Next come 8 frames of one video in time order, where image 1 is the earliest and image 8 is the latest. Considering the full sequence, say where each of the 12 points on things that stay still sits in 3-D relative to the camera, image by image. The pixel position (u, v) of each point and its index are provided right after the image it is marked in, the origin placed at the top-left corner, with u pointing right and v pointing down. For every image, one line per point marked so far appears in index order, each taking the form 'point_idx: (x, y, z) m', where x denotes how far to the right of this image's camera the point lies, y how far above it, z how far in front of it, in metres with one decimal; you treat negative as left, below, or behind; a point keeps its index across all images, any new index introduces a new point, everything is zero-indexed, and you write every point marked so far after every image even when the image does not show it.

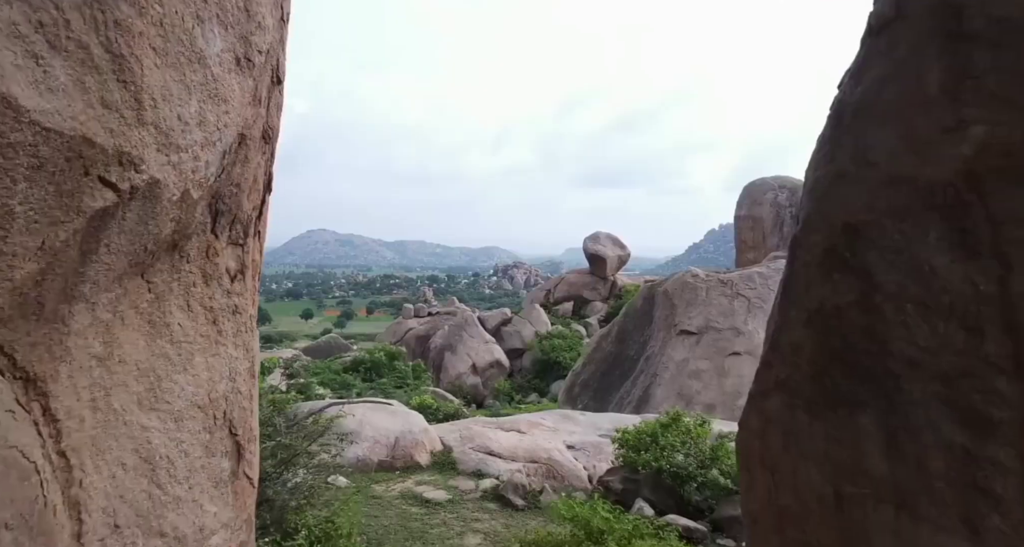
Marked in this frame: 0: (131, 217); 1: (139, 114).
0: (-0.5, +0.1, +0.7) m
1: (-0.4, +0.2, +0.6) m
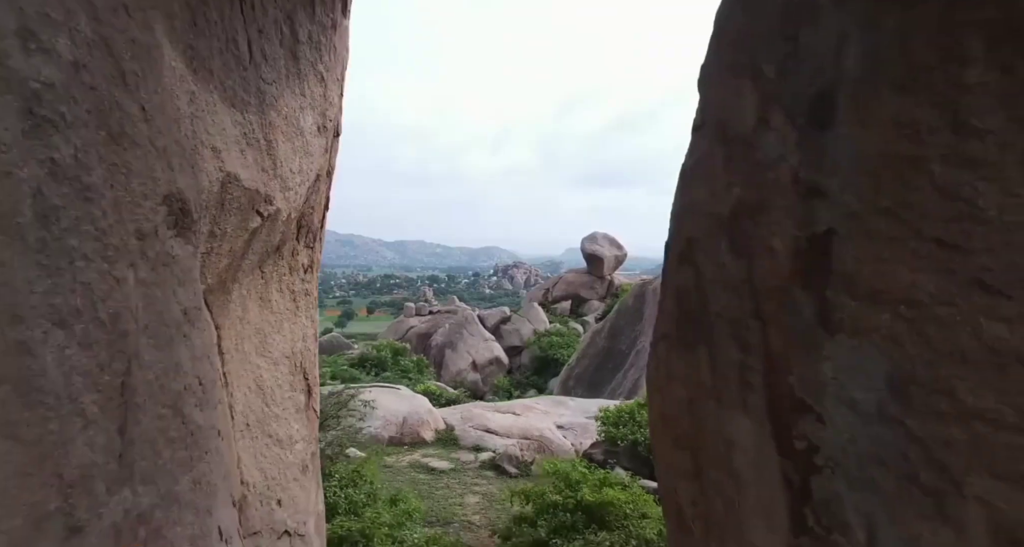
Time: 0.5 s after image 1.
0: (-0.5, +0.1, +1.2) m
1: (-0.5, +0.2, +1.1) m
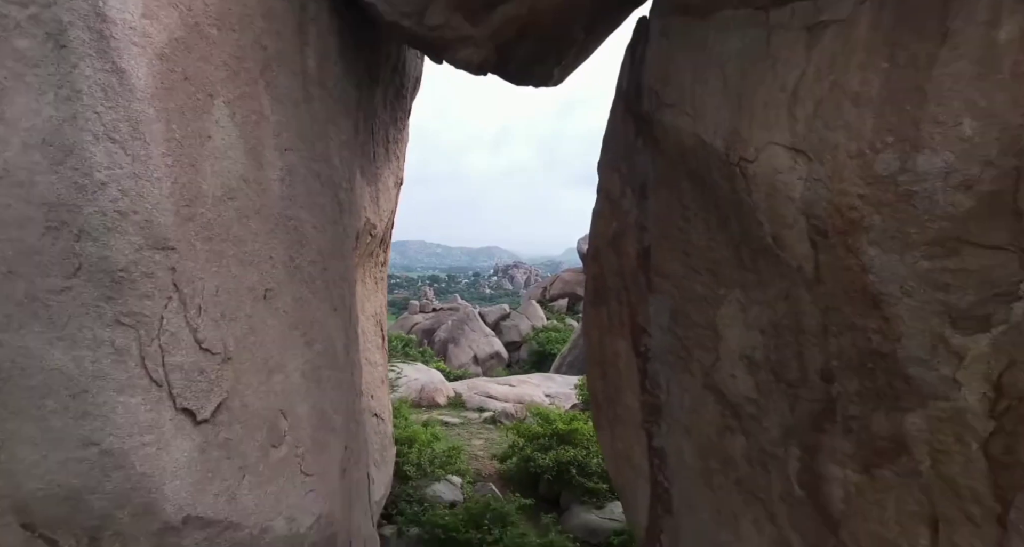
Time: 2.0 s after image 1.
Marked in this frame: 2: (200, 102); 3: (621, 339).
0: (-0.5, +0.1, +2.2) m
1: (-0.5, +0.2, +2.1) m
2: (-0.6, +0.3, +1.0) m
3: (+0.4, -0.2, +2.0) m
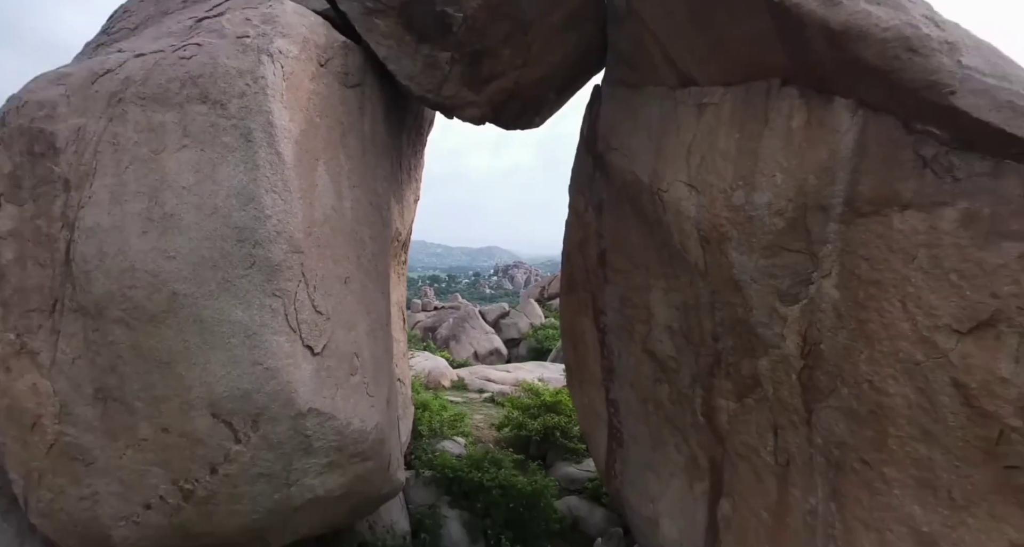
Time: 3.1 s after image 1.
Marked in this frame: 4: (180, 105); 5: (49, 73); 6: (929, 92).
0: (-0.6, +0.1, +2.8) m
1: (-0.5, +0.3, +2.8) m
2: (-0.6, +0.3, +1.7) m
3: (+0.3, -0.2, +2.6) m
4: (-0.9, +0.5, +1.5) m
5: (-1.4, +0.6, +1.7) m
6: (+1.0, +0.4, +1.4) m
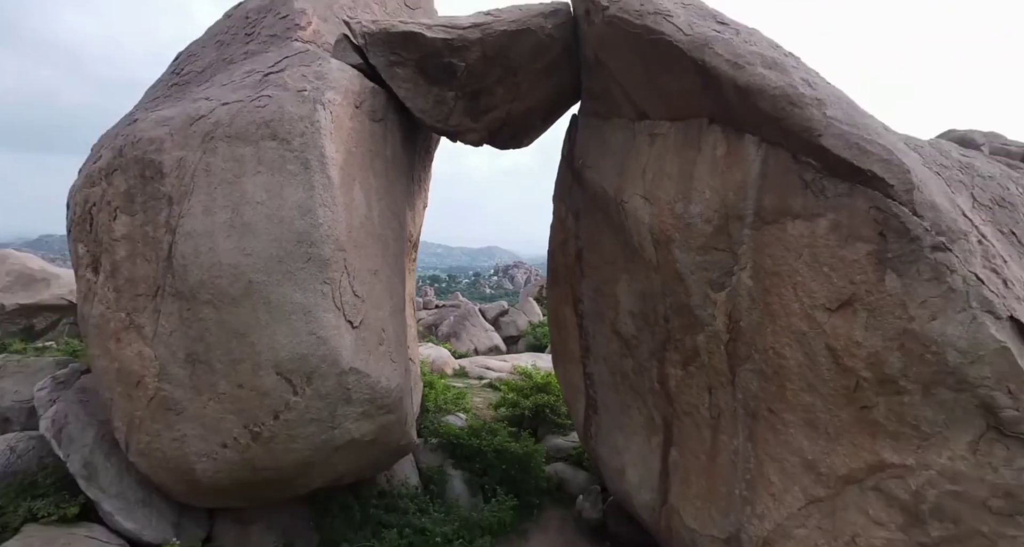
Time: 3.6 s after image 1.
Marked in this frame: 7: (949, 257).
0: (-0.6, +0.2, +3.4) m
1: (-0.6, +0.3, +3.3) m
2: (-0.6, +0.4, +2.2) m
3: (+0.3, -0.2, +3.1) m
4: (-0.9, +0.5, +2.0) m
5: (-1.4, +0.6, +2.2) m
6: (+1.0, +0.5, +1.9) m
7: (+1.3, 0.0, +1.7) m
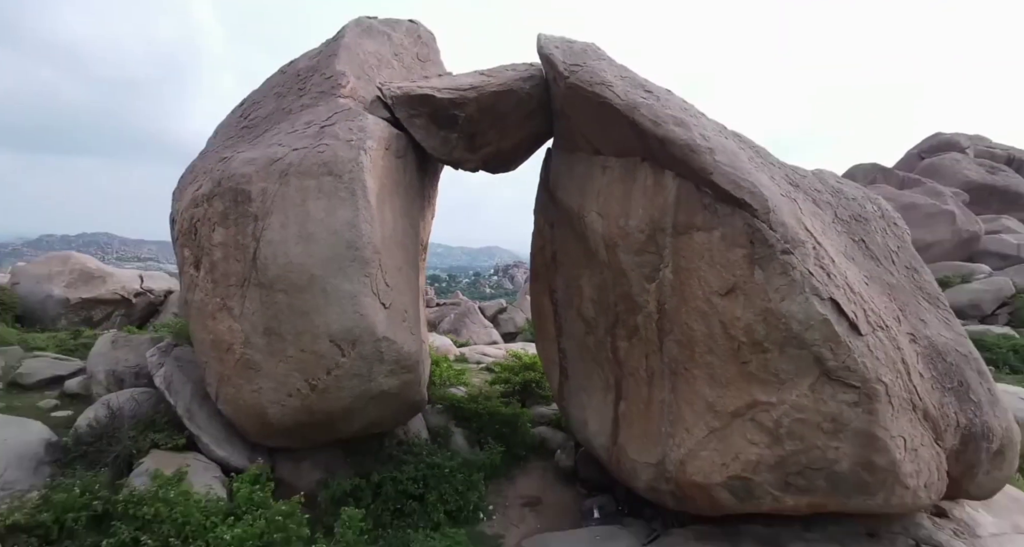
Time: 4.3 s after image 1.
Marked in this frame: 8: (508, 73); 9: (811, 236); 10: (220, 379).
0: (-0.7, +0.2, +4.2) m
1: (-0.6, +0.3, +4.1) m
2: (-0.7, +0.4, +3.0) m
3: (+0.2, -0.2, +4.0) m
4: (-1.0, +0.5, +2.8) m
5: (-1.5, +0.6, +3.0) m
6: (+0.9, +0.5, +2.7) m
7: (+1.3, +0.1, +2.6) m
8: (0.0, +1.2, +3.3) m
9: (+1.4, +0.2, +2.7) m
10: (-1.6, -0.6, +3.1) m
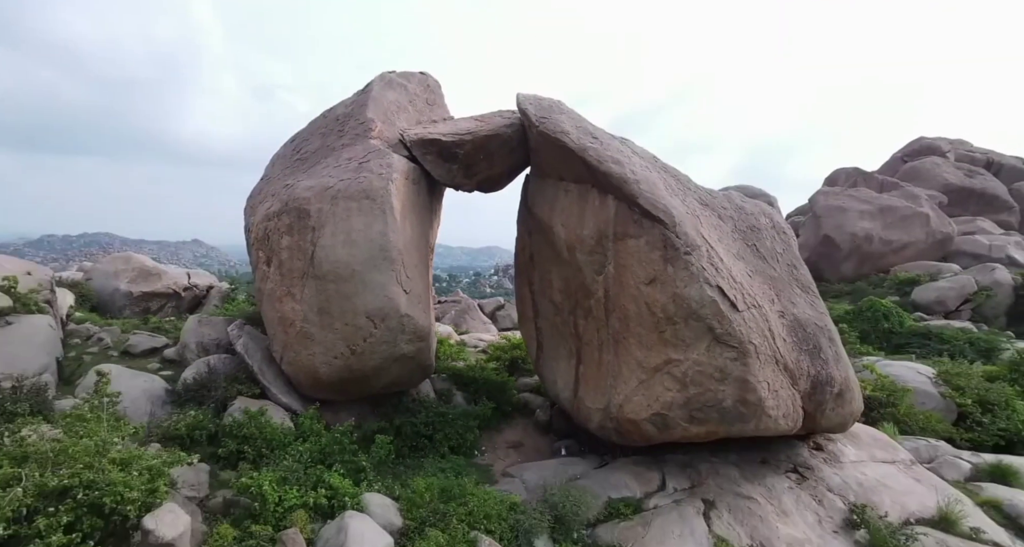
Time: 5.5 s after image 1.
0: (-0.8, +0.2, +5.3) m
1: (-0.7, +0.3, +5.2) m
2: (-0.8, +0.4, +4.1) m
3: (+0.1, -0.1, +5.1) m
4: (-1.1, +0.5, +4.0) m
5: (-1.6, +0.7, +4.2) m
6: (+0.8, +0.5, +3.8) m
7: (+1.2, +0.1, +3.7) m
8: (-0.1, +1.2, +4.4) m
9: (+1.3, +0.2, +3.8) m
10: (-1.7, -0.5, +4.2) m
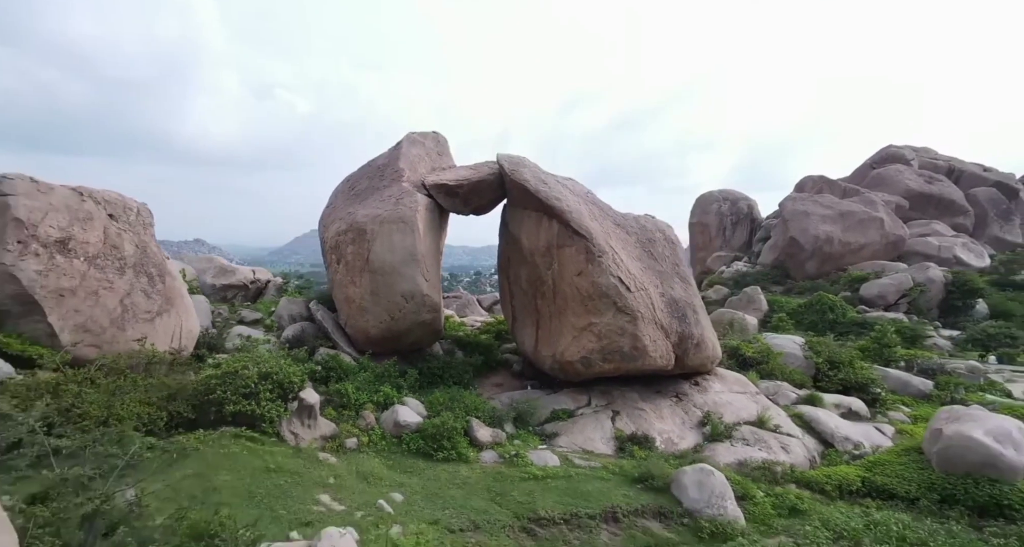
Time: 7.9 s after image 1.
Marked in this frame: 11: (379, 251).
0: (-1.0, +0.3, +7.6) m
1: (-1.0, +0.4, +7.5) m
2: (-1.0, +0.4, +6.4) m
3: (-0.1, -0.1, +7.4) m
4: (-1.3, +0.6, +6.3) m
5: (-1.8, +0.7, +6.5) m
6: (+0.6, +0.6, +6.1) m
7: (+1.0, +0.1, +6.0) m
8: (-0.3, +1.3, +6.7) m
9: (+1.1, +0.3, +6.1) m
10: (-1.9, -0.5, +6.5) m
11: (-1.5, +0.3, +6.2) m
